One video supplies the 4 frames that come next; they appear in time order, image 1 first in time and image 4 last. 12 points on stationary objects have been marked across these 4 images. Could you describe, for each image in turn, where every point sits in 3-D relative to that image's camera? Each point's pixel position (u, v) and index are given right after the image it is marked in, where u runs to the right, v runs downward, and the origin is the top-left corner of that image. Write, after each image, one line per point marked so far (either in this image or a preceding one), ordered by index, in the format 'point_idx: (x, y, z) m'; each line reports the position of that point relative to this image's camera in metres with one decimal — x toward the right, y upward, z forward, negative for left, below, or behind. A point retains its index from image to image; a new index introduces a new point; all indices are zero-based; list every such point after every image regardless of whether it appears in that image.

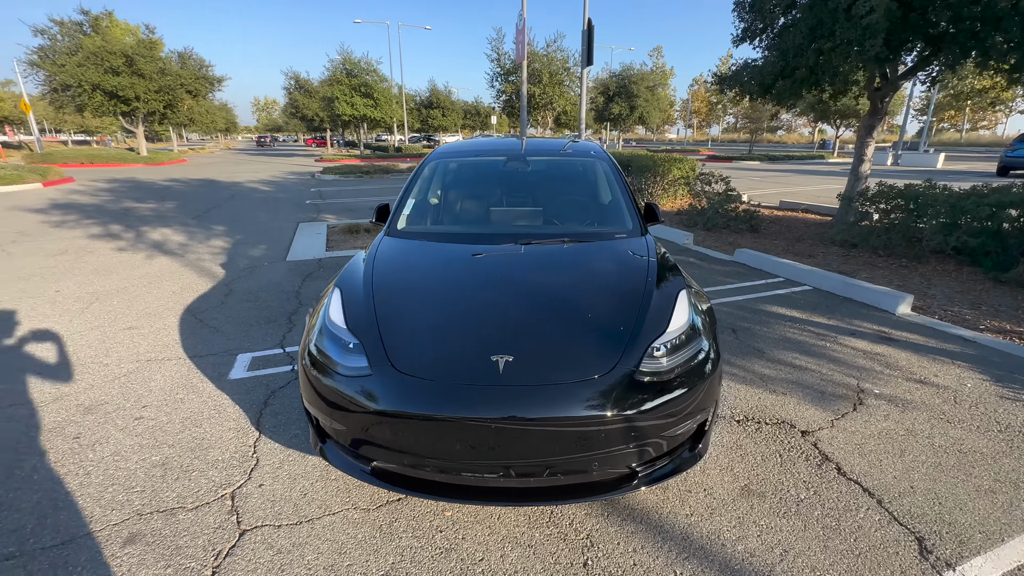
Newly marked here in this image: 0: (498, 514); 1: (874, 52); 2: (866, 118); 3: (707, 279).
0: (-0.1, -1.1, +2.2) m
1: (+5.4, +3.5, +6.7) m
2: (+7.0, +3.4, +8.9) m
3: (+2.5, +0.1, +5.7) m
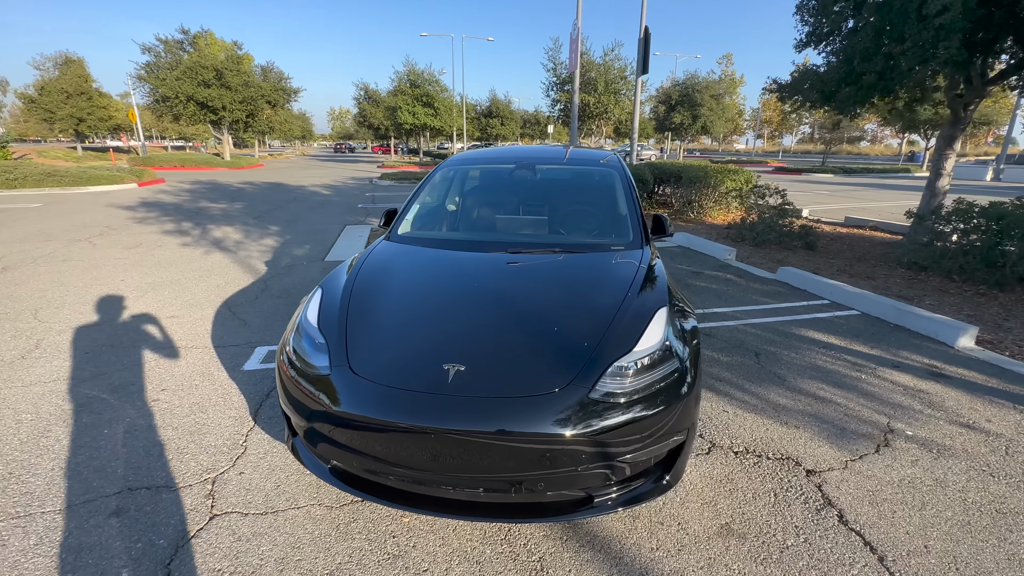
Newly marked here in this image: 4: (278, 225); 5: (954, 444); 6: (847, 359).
0: (-0.3, -1.1, +2.1) m
1: (+5.9, +3.1, +6.0) m
2: (+7.8, +2.9, +8.0) m
3: (+2.7, -0.1, +5.3) m
4: (-5.1, +1.4, +9.9) m
5: (+2.7, -1.0, +2.8) m
6: (+2.9, -0.6, +3.8) m
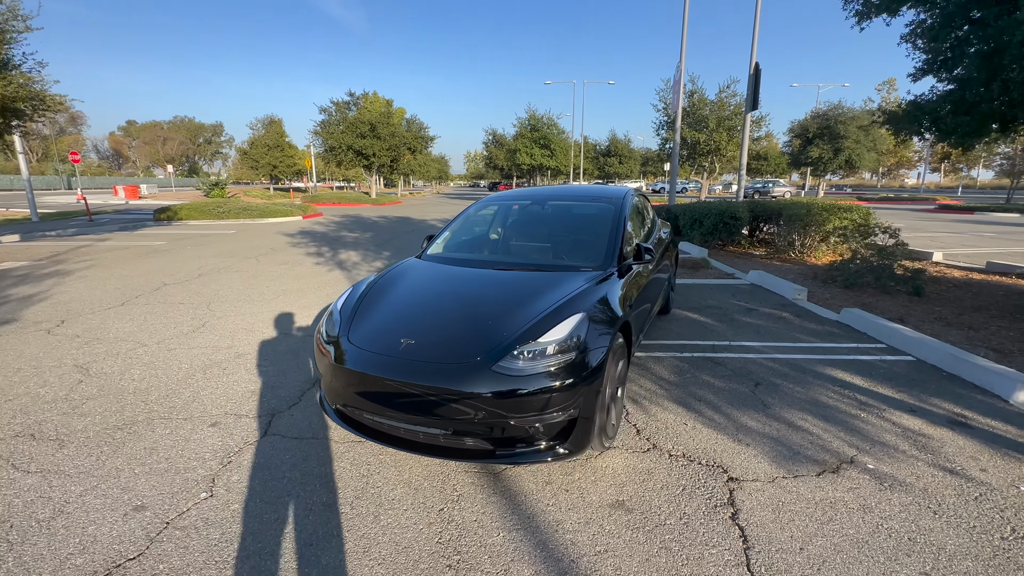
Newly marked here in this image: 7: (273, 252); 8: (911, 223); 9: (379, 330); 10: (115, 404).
0: (-0.6, -1.1, +2.9) m
1: (+6.6, +2.5, +5.3) m
2: (+8.9, +1.9, +6.7) m
3: (+3.1, -0.6, +5.2) m
4: (-3.2, +1.0, +11.8) m
5: (+2.4, -1.2, +2.7) m
6: (+2.8, -0.9, +3.7) m
7: (-6.1, +0.9, +11.5) m
8: (+15.8, +2.6, +17.7) m
9: (-0.8, -0.3, +2.9) m
10: (-3.2, -0.9, +3.6) m
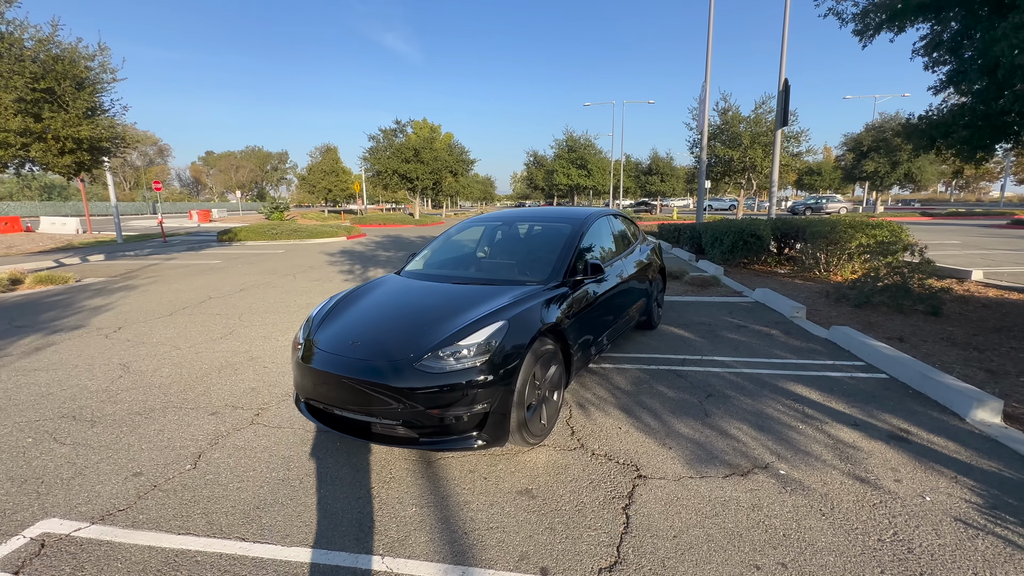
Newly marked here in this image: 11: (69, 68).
0: (-1.1, -1.2, +3.3) m
1: (+6.4, +2.2, +5.1) m
2: (+8.8, +1.6, +6.3) m
3: (+2.9, -0.7, +5.3) m
4: (-2.7, +0.5, +12.5) m
5: (+1.9, -1.3, +2.8) m
6: (+2.5, -1.0, +3.8) m
7: (-5.6, +0.5, +12.5) m
8: (+16.8, +1.8, +16.5) m
9: (-1.3, -0.3, +3.4) m
10: (-3.6, -1.0, +4.3) m
11: (-11.4, +5.7, +11.6) m
